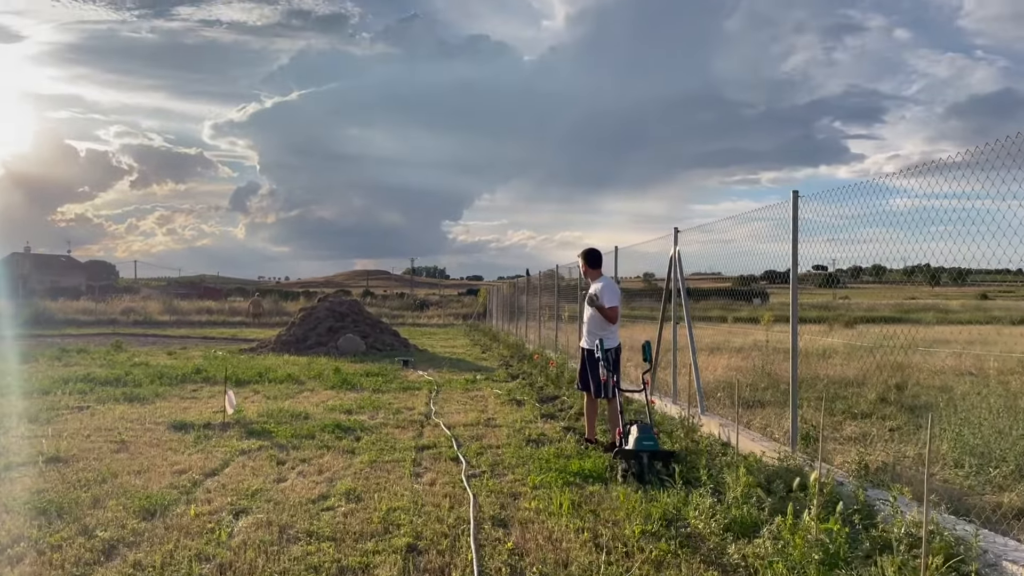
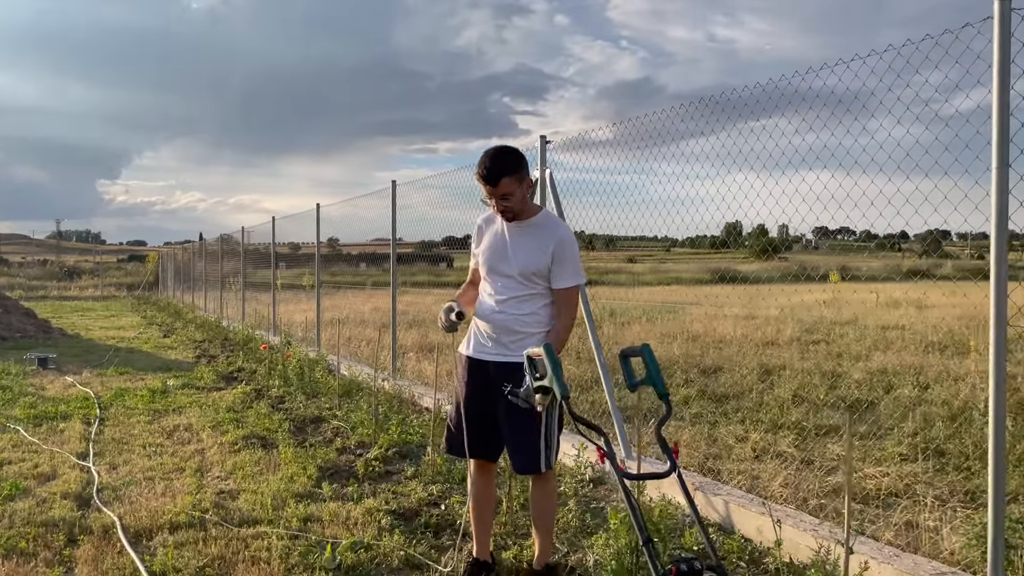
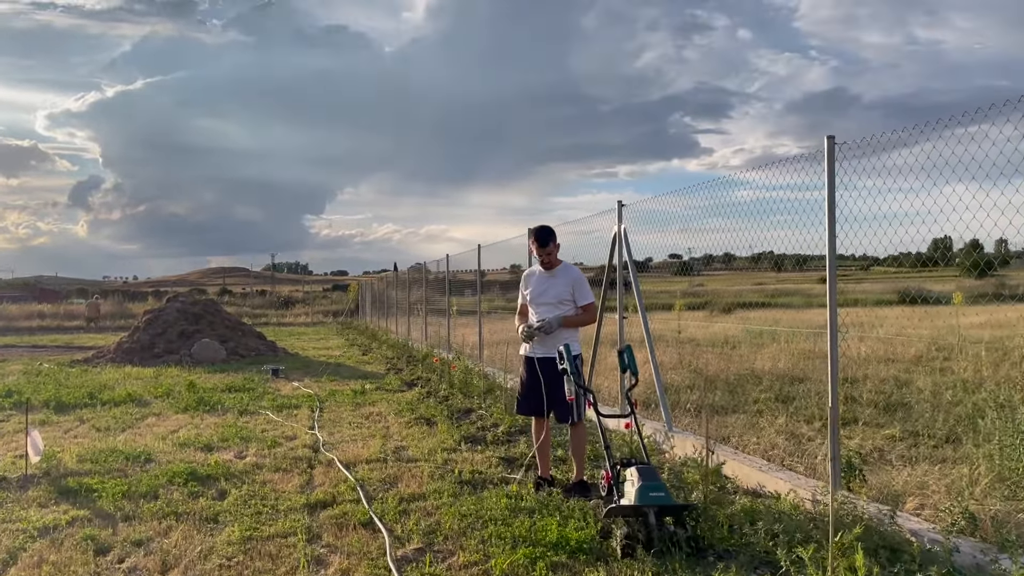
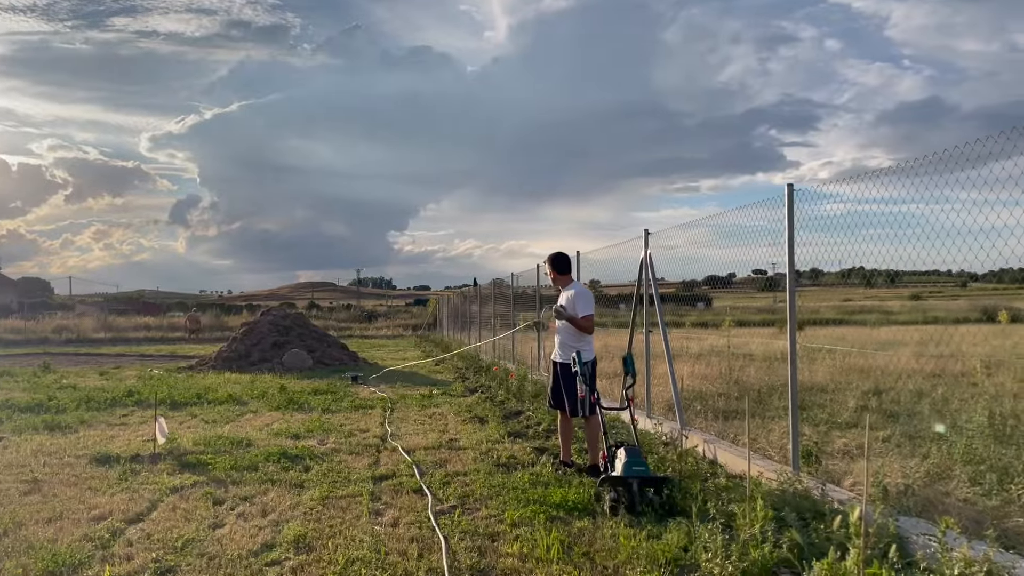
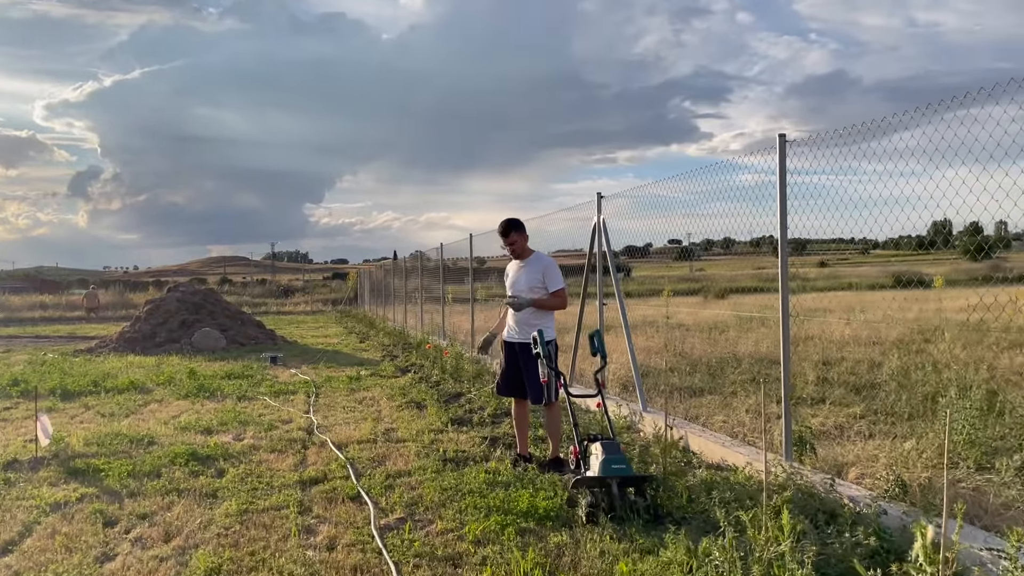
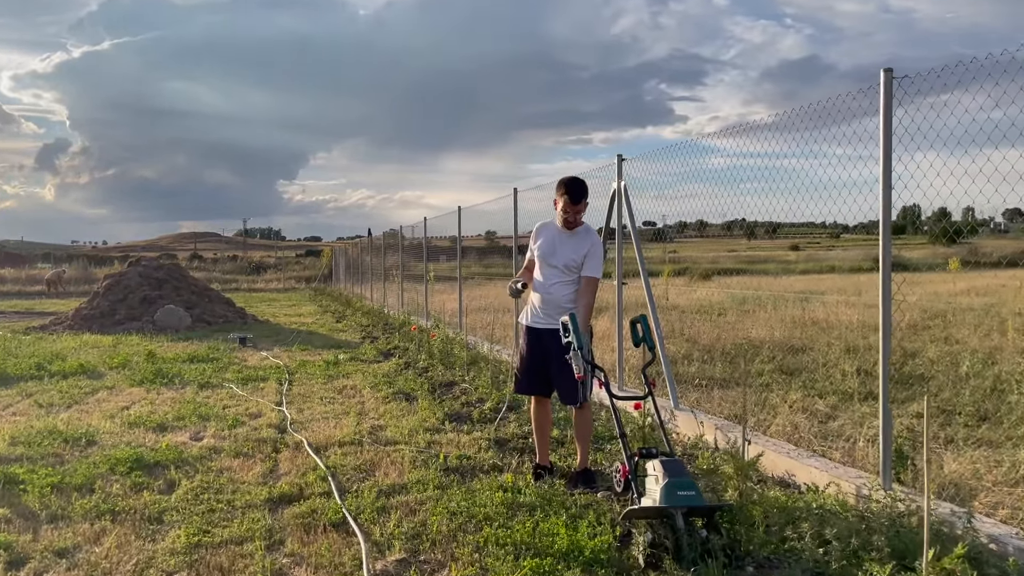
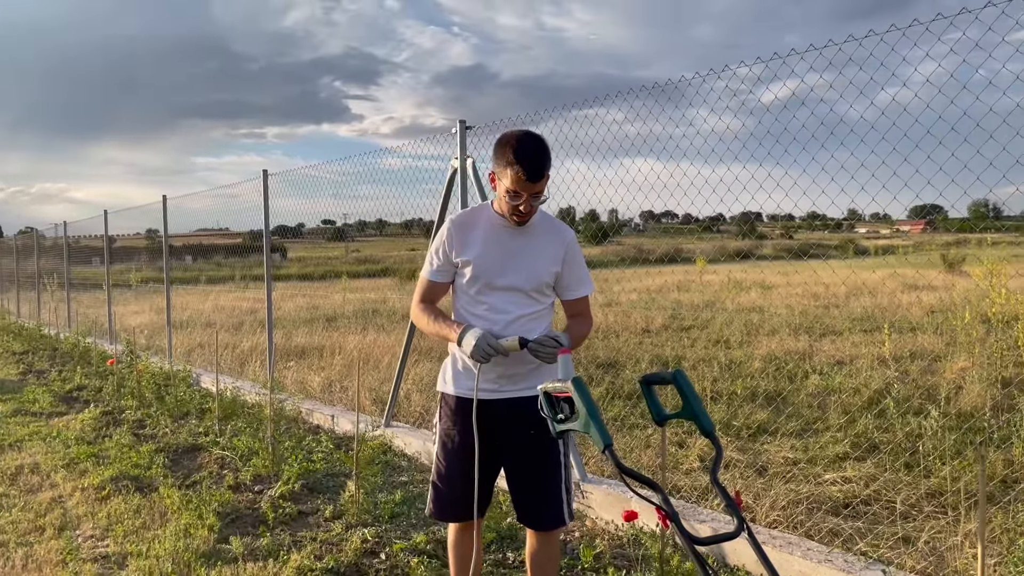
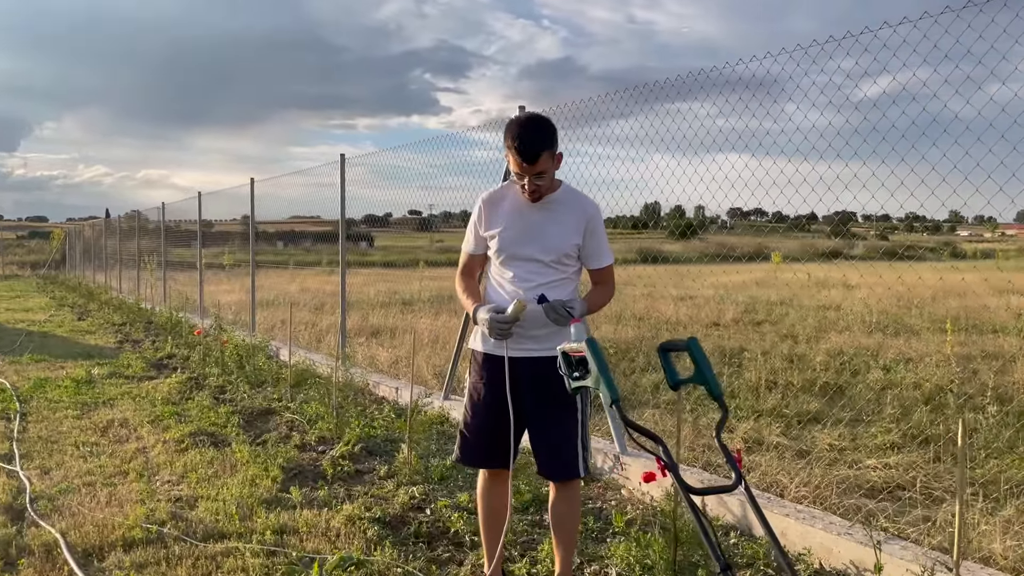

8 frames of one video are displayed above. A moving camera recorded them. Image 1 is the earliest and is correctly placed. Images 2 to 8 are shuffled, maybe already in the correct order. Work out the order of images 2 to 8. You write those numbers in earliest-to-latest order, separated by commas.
4, 5, 3, 6, 2, 8, 7
